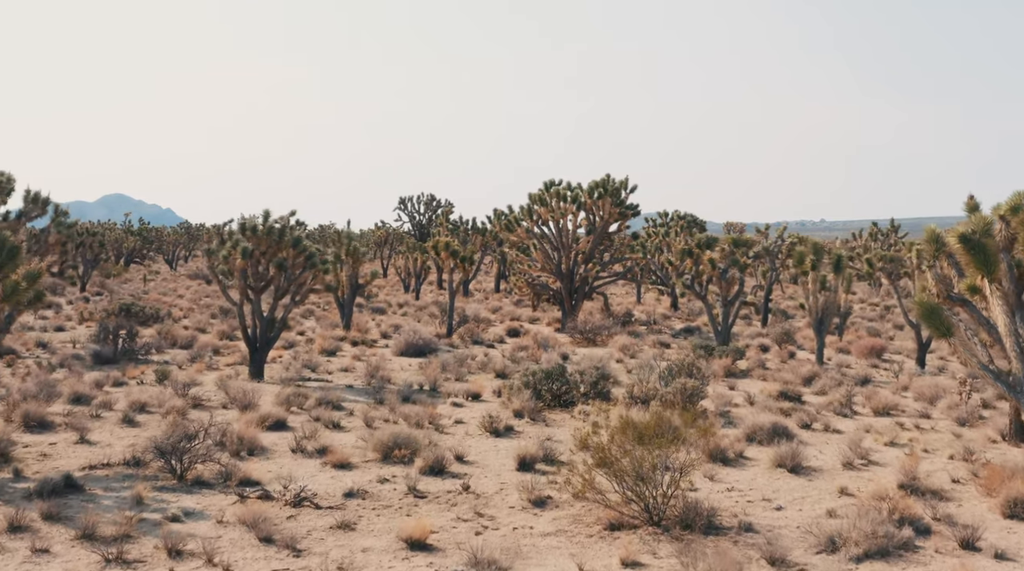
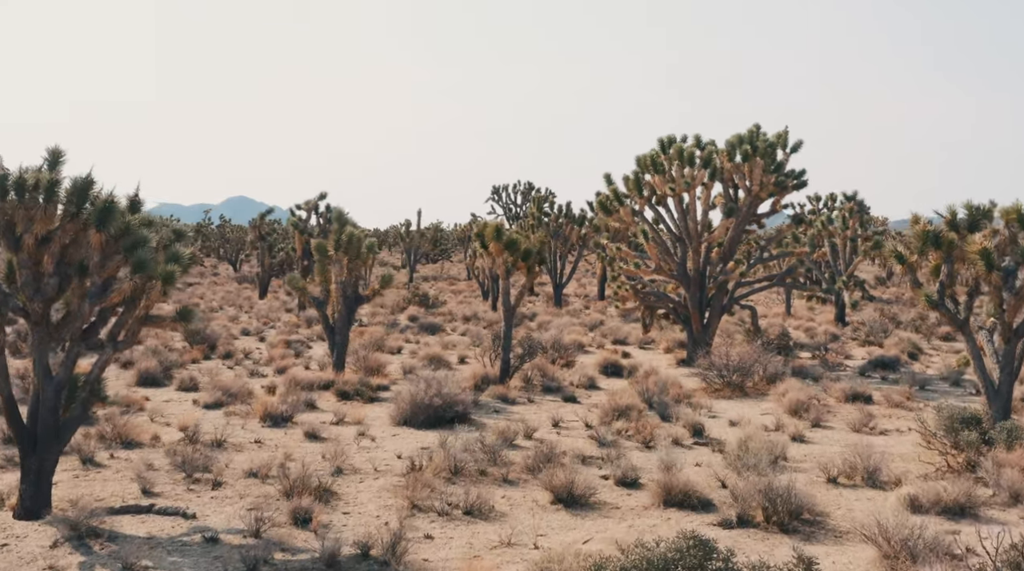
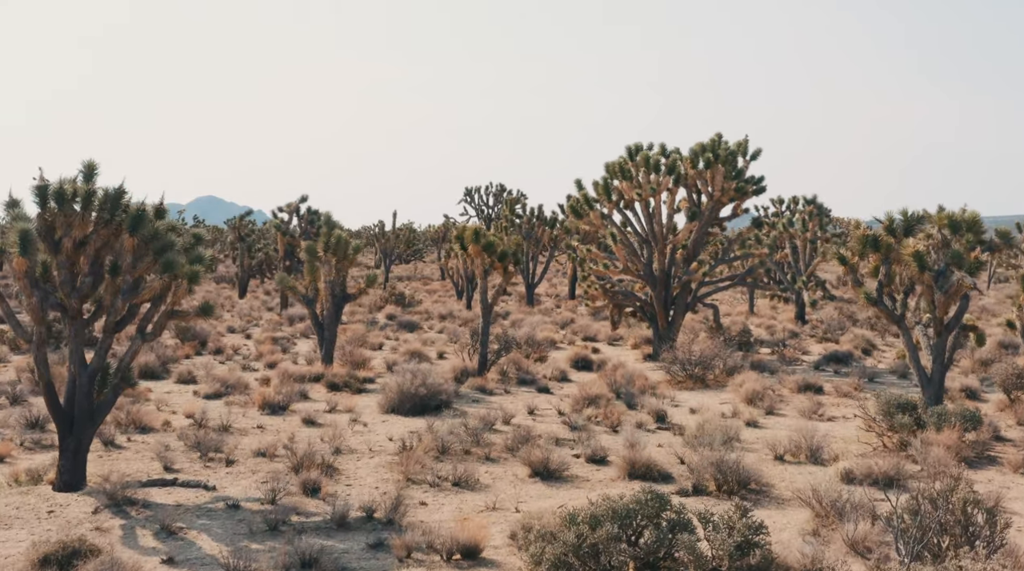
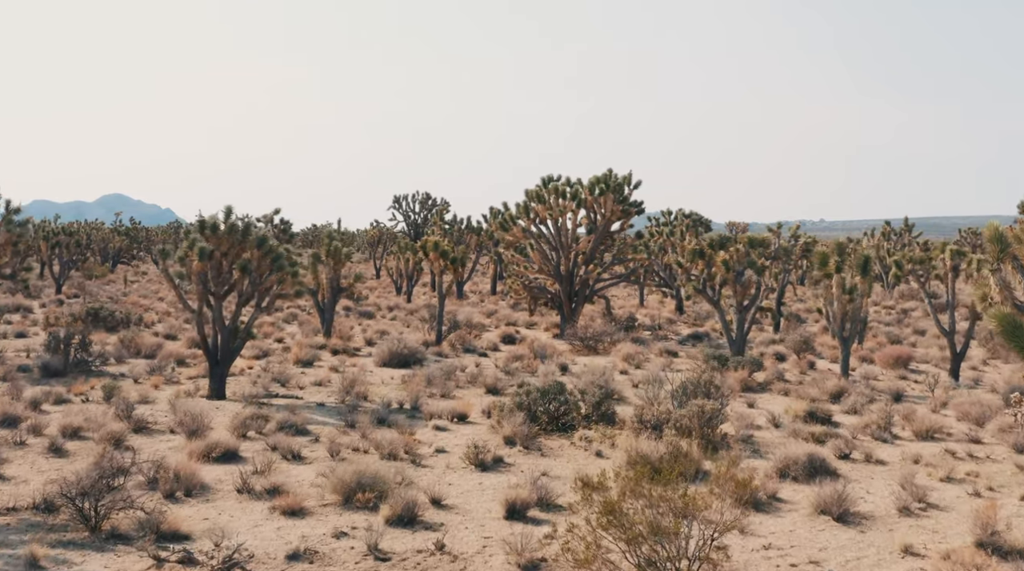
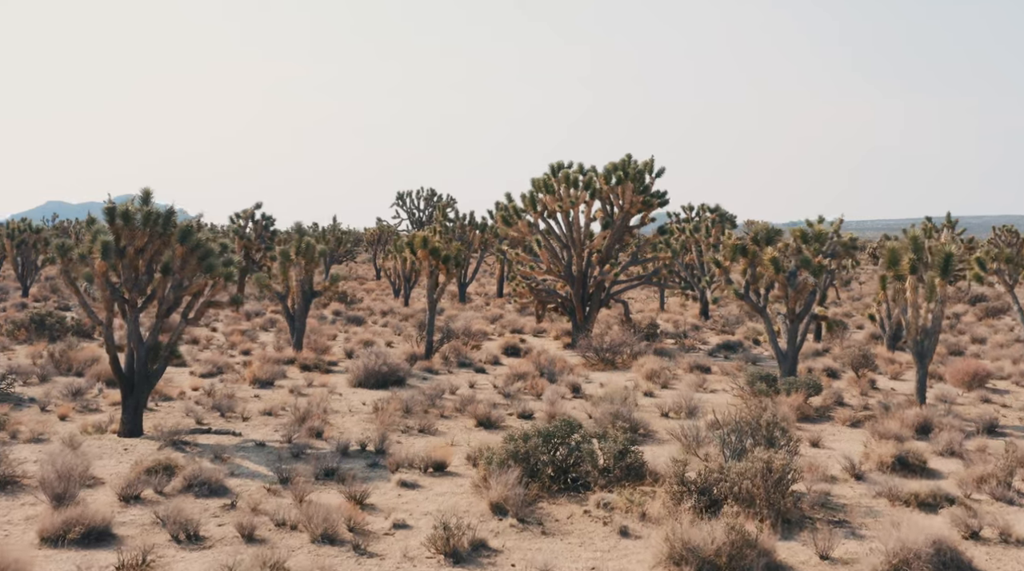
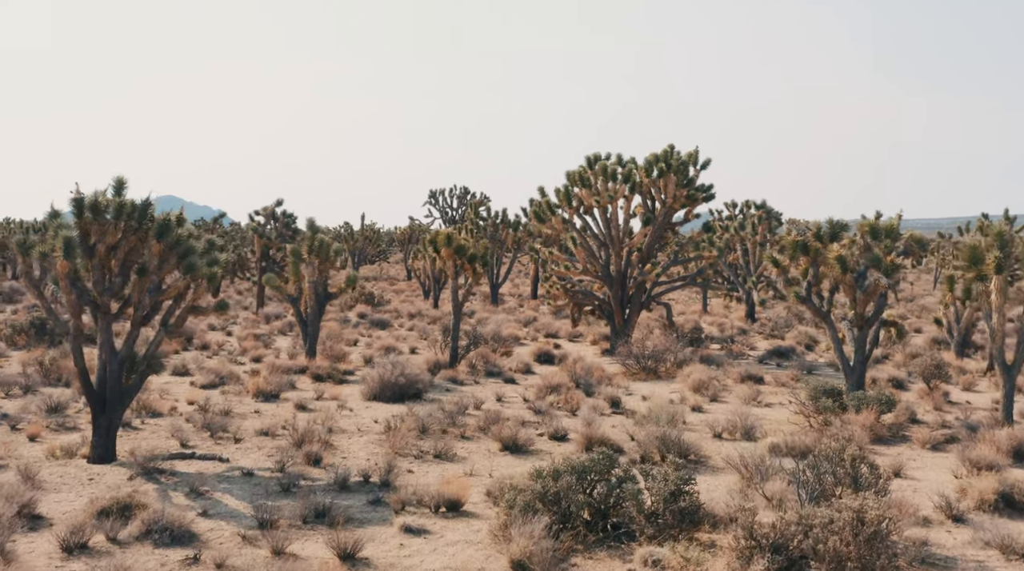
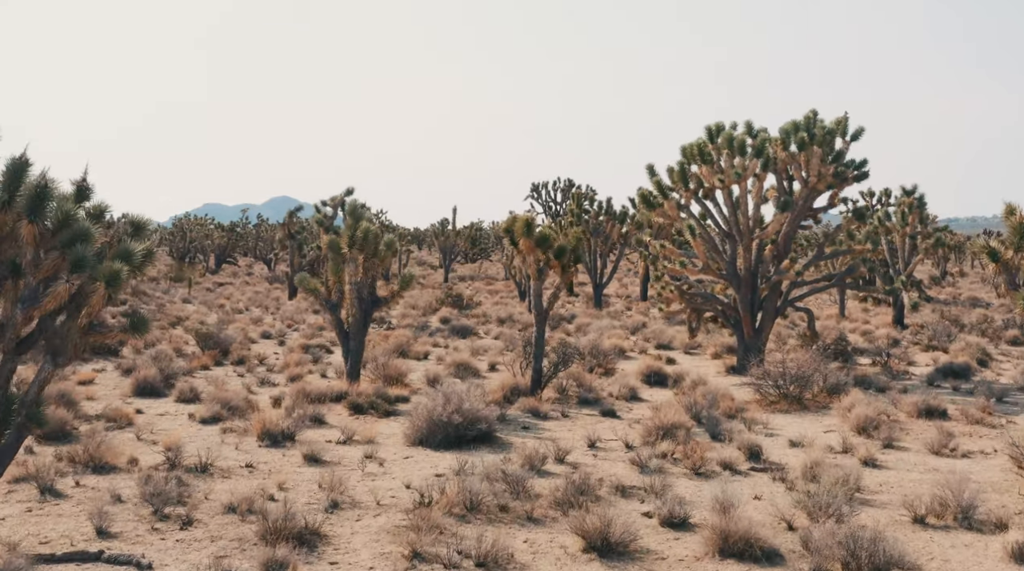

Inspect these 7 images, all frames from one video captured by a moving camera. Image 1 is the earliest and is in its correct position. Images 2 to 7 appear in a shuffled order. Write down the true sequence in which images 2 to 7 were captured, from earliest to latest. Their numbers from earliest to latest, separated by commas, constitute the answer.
4, 5, 6, 3, 2, 7
